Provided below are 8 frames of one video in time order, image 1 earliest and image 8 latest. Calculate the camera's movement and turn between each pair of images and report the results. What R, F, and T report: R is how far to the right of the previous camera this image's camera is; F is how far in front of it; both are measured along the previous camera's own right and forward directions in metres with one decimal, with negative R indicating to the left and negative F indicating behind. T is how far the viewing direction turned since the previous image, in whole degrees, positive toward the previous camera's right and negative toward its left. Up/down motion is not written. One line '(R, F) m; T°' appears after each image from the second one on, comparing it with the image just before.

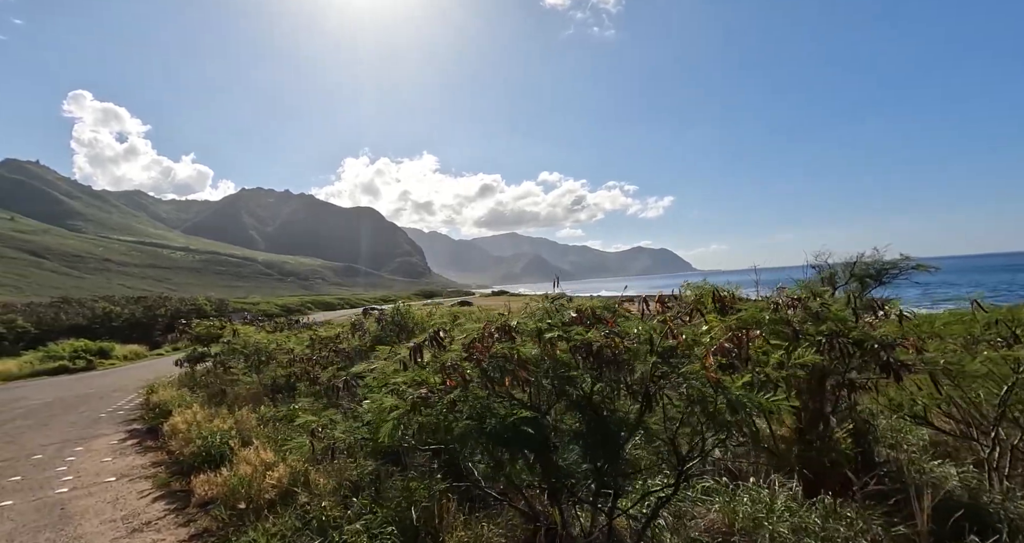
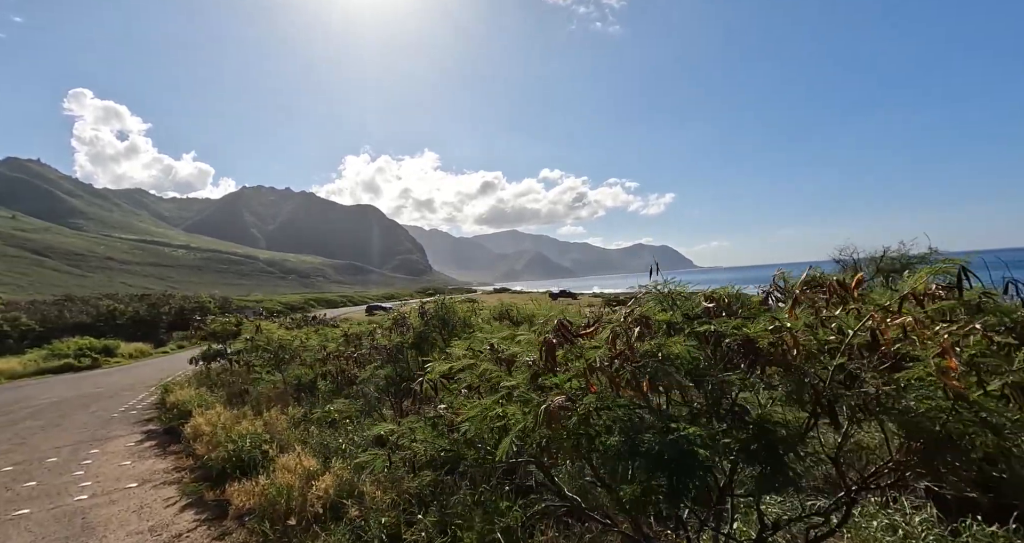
(-0.7, +0.5) m; 0°
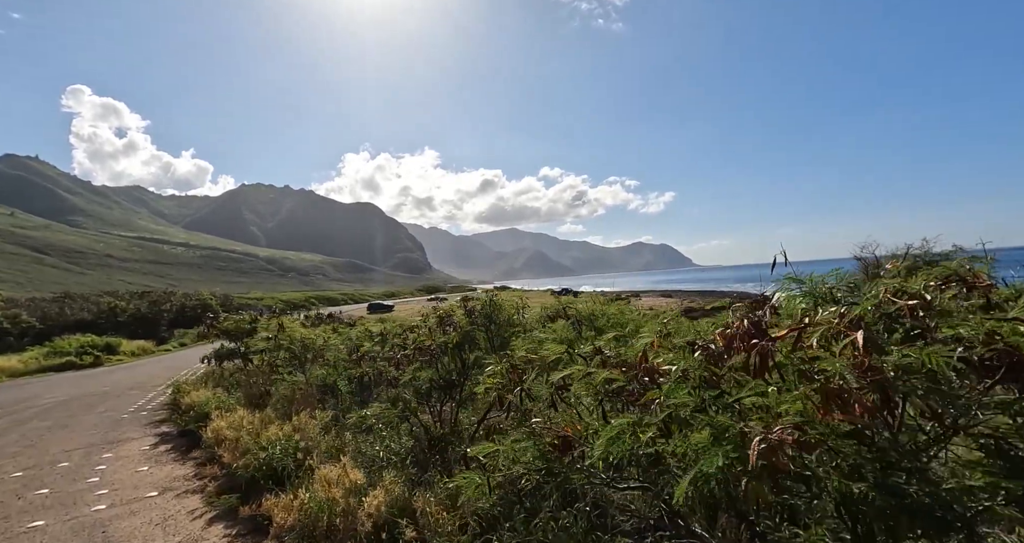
(-0.7, +0.5) m; 0°
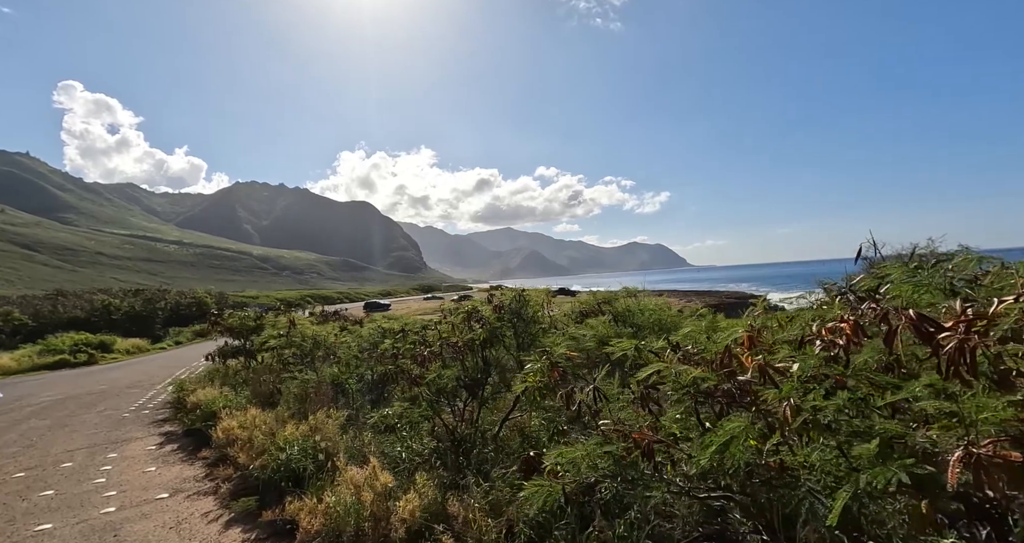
(-0.4, +0.2) m; +1°
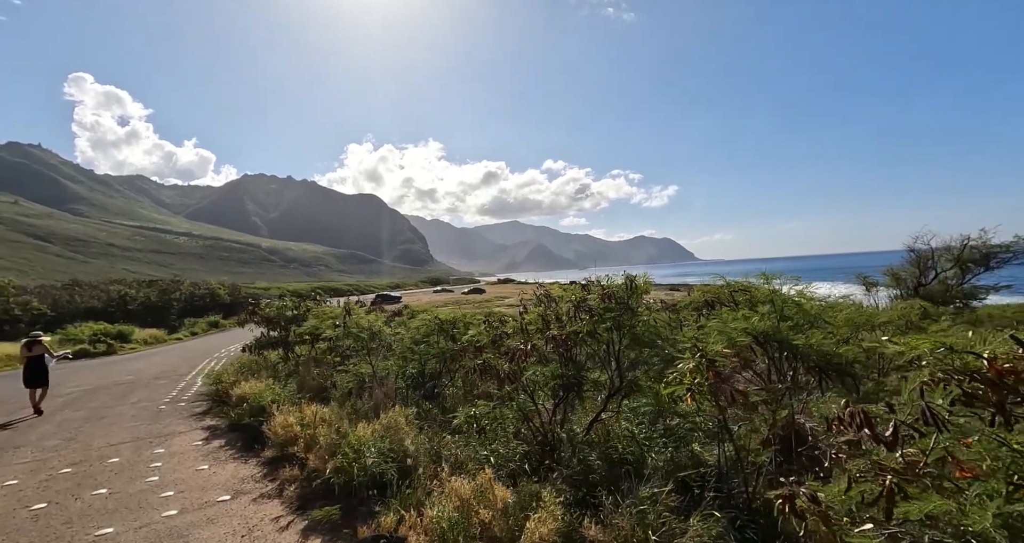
(-1.1, +0.6) m; -1°
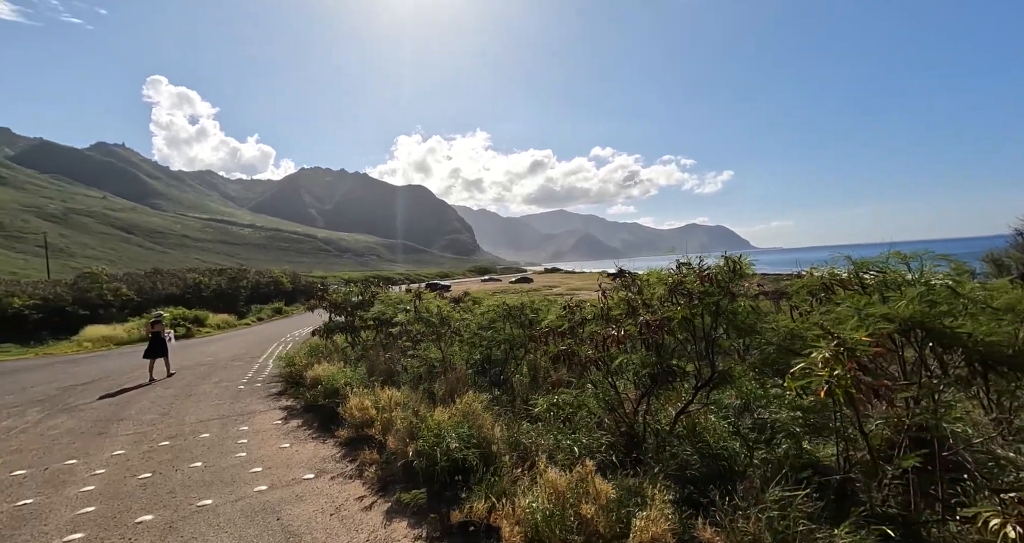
(-0.5, +0.2) m; -6°
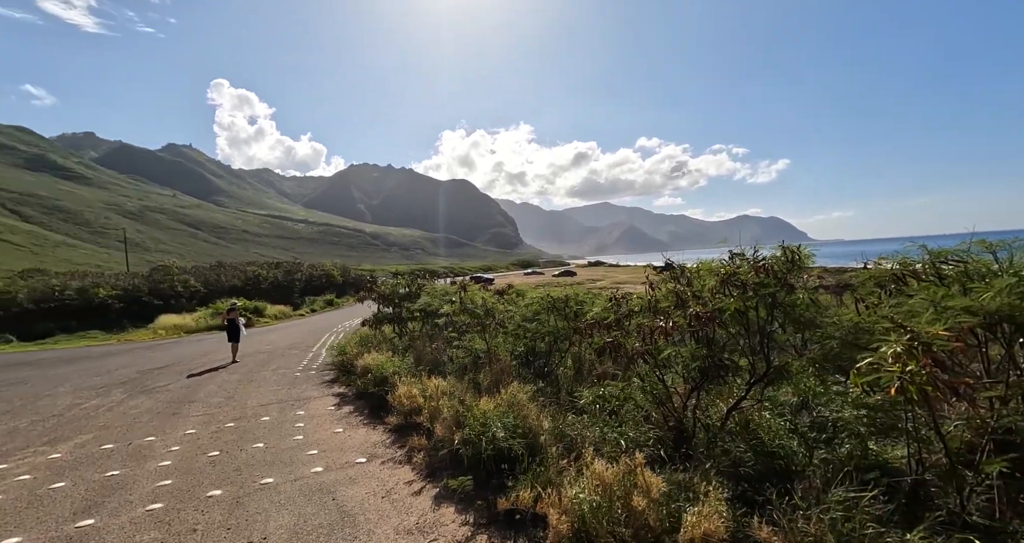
(0.0, 0.0) m; -5°
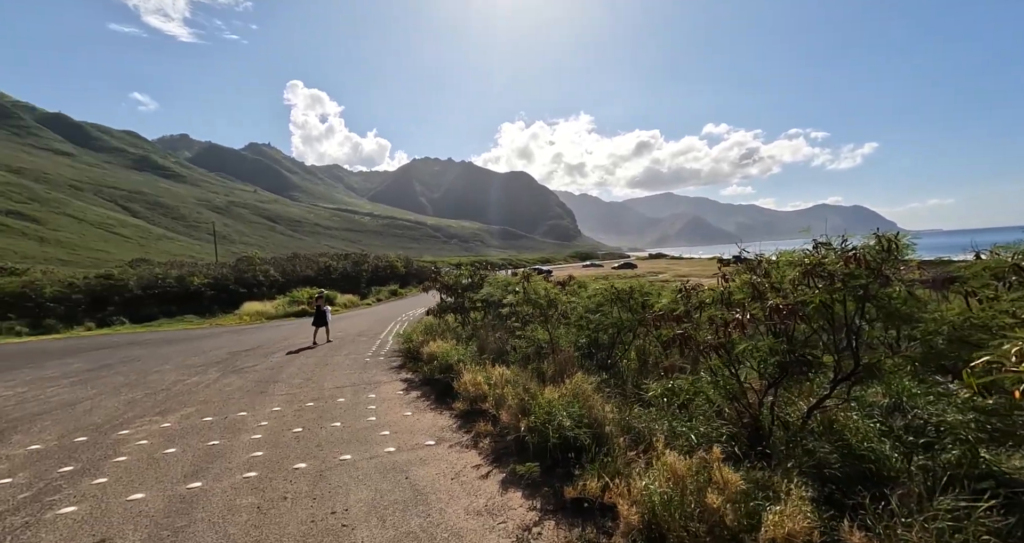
(-0.1, -0.1) m; -7°
